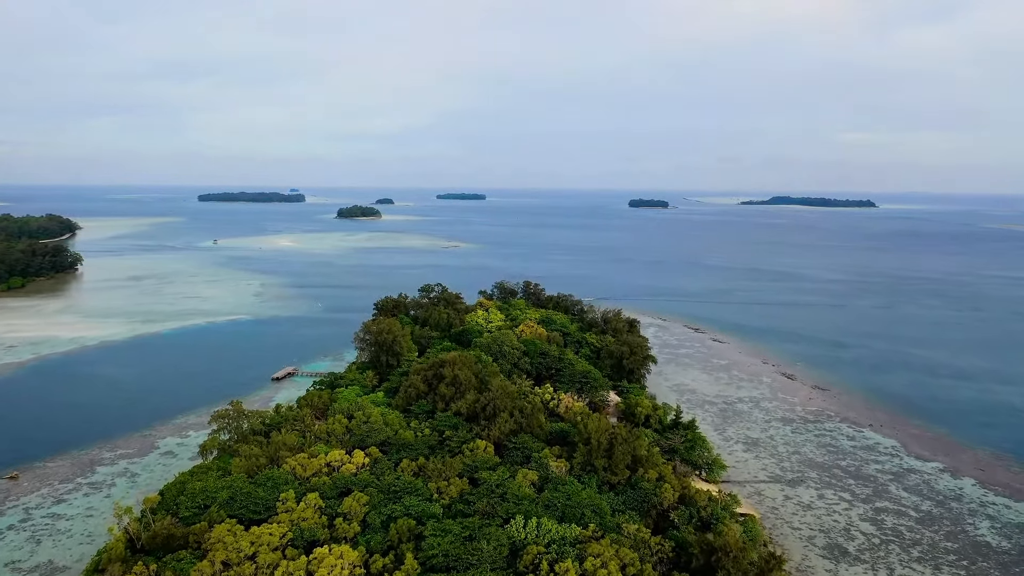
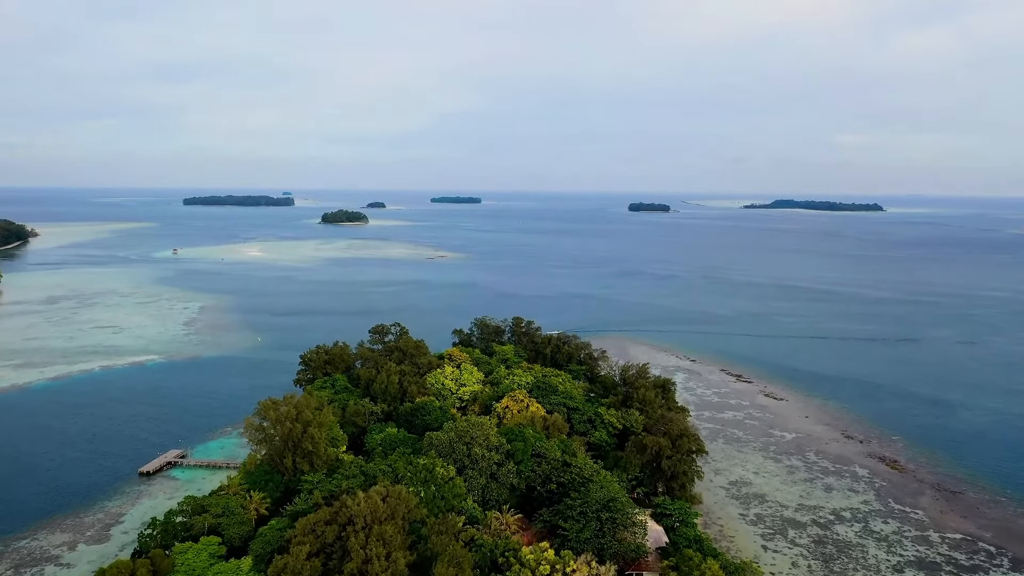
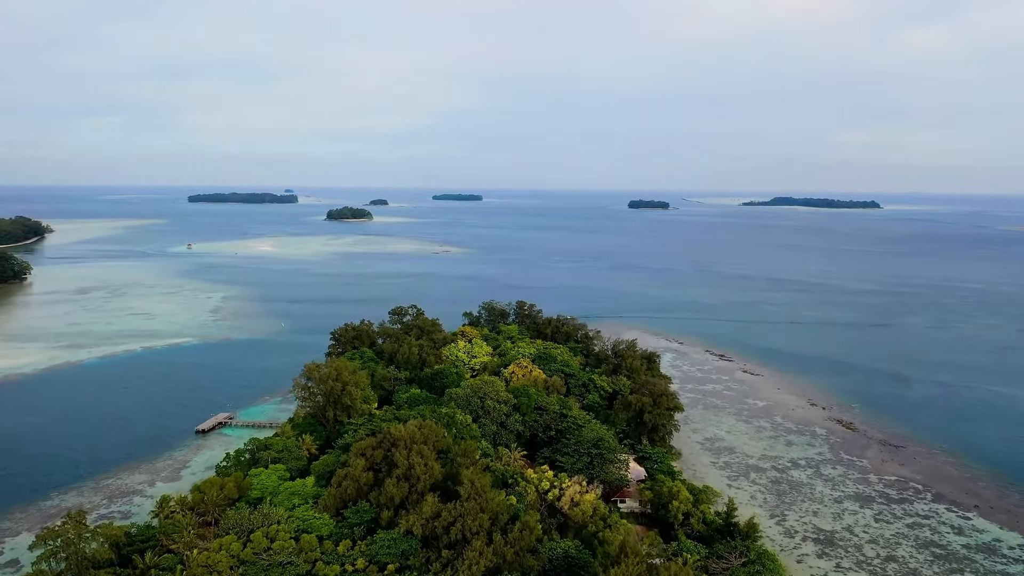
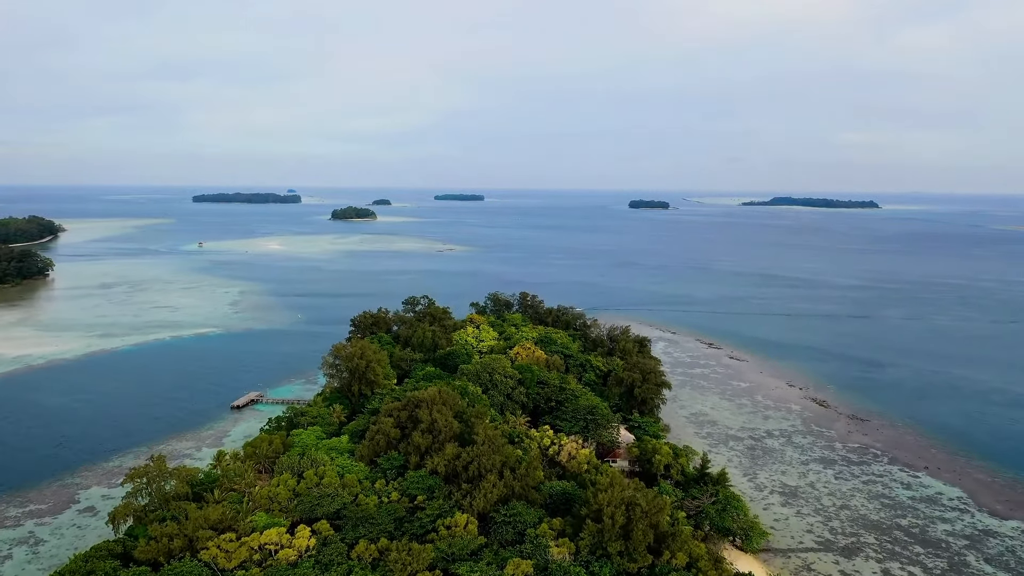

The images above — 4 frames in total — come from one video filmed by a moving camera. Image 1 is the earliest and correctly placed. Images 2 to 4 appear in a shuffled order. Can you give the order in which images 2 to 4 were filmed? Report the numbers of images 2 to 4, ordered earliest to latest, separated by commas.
4, 3, 2
